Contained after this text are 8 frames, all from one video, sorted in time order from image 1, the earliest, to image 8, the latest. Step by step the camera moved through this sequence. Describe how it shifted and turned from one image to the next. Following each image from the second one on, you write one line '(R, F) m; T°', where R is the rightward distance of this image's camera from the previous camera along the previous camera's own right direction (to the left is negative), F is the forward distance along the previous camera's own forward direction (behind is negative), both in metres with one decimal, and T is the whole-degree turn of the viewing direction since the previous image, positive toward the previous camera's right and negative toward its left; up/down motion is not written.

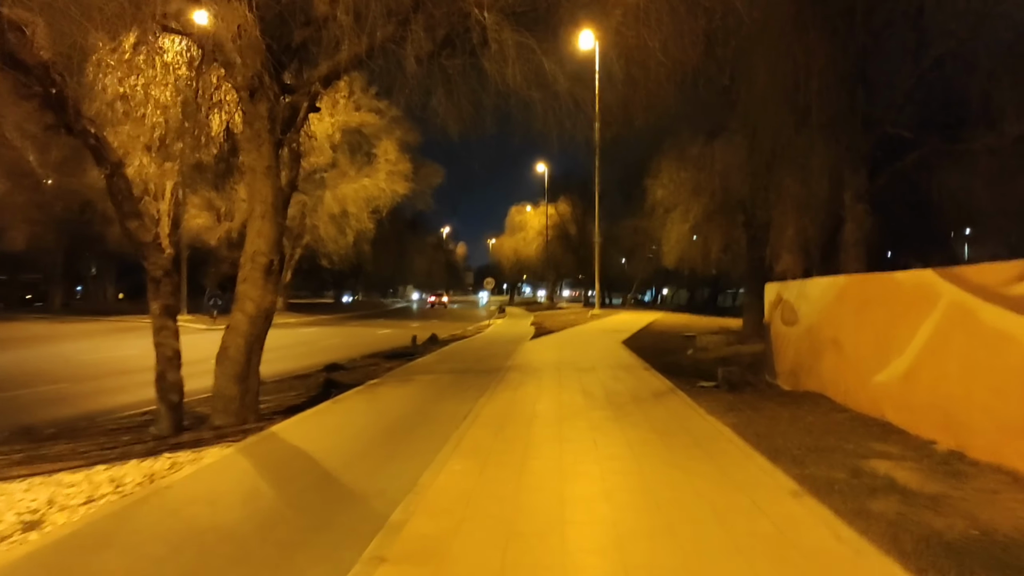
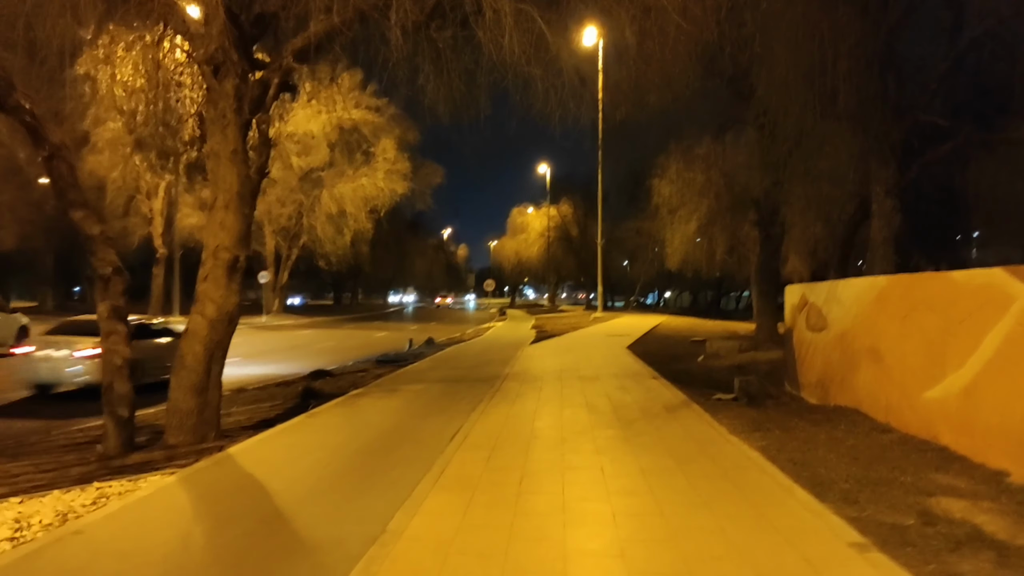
(+0.1, +1.5) m; 0°
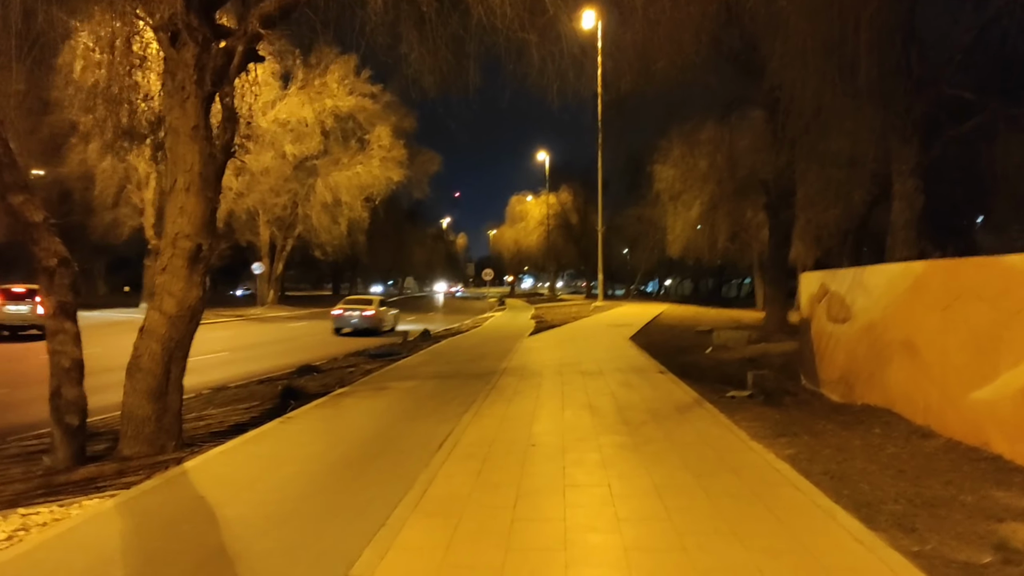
(+0.1, +1.1) m; 0°
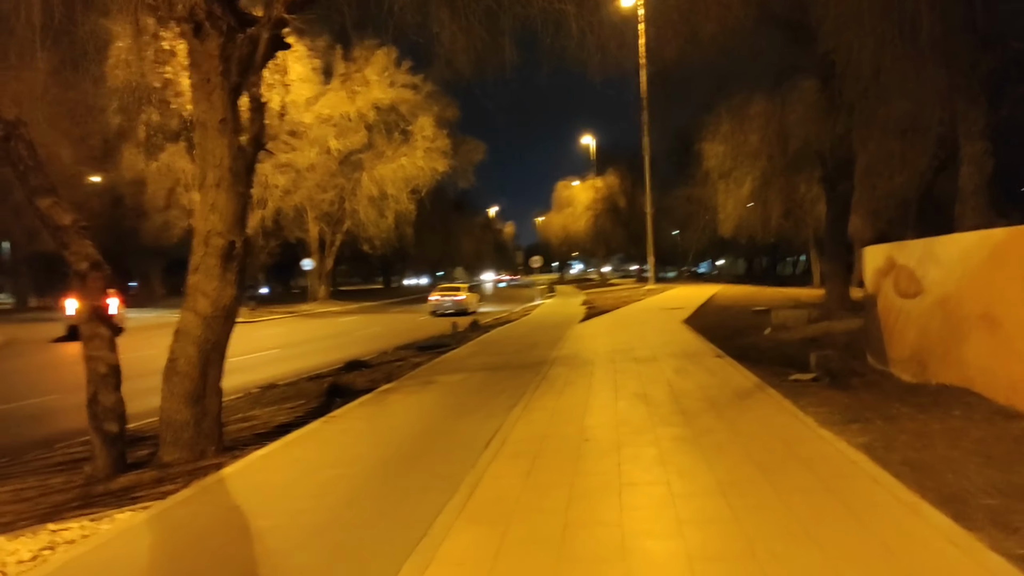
(+0.1, +0.5) m; -3°
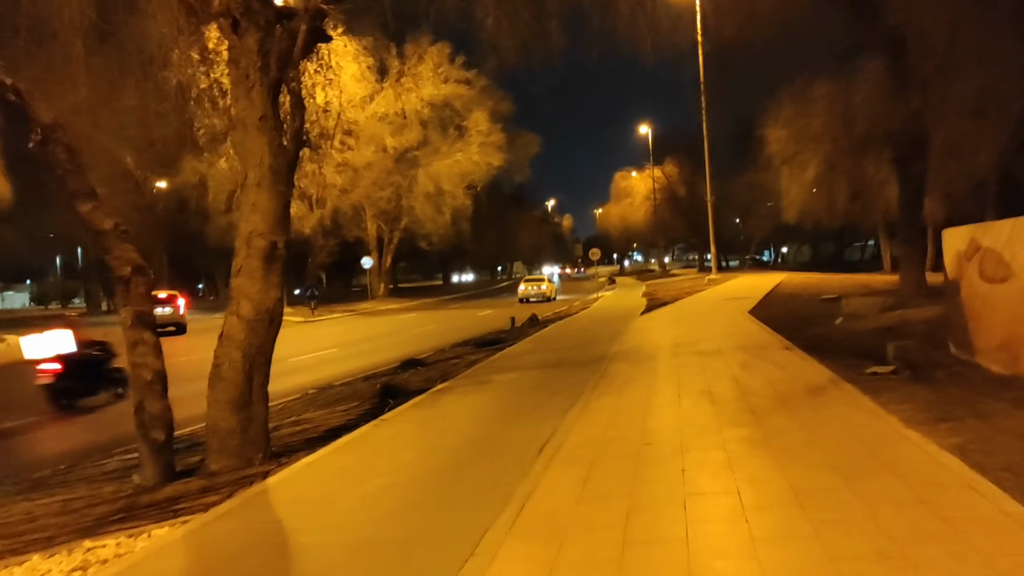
(+0.1, +0.5) m; -4°
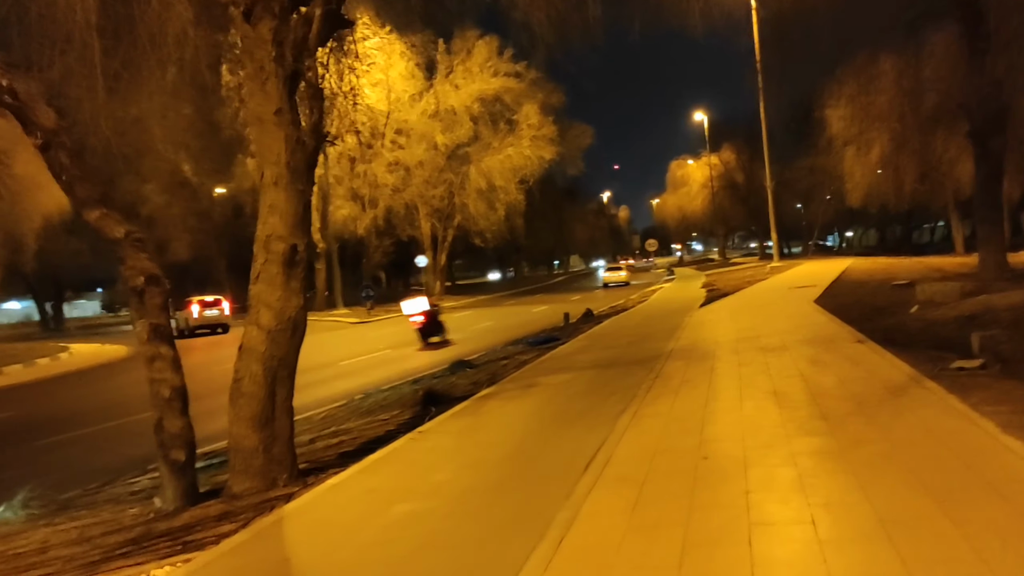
(+0.2, +0.8) m; -4°
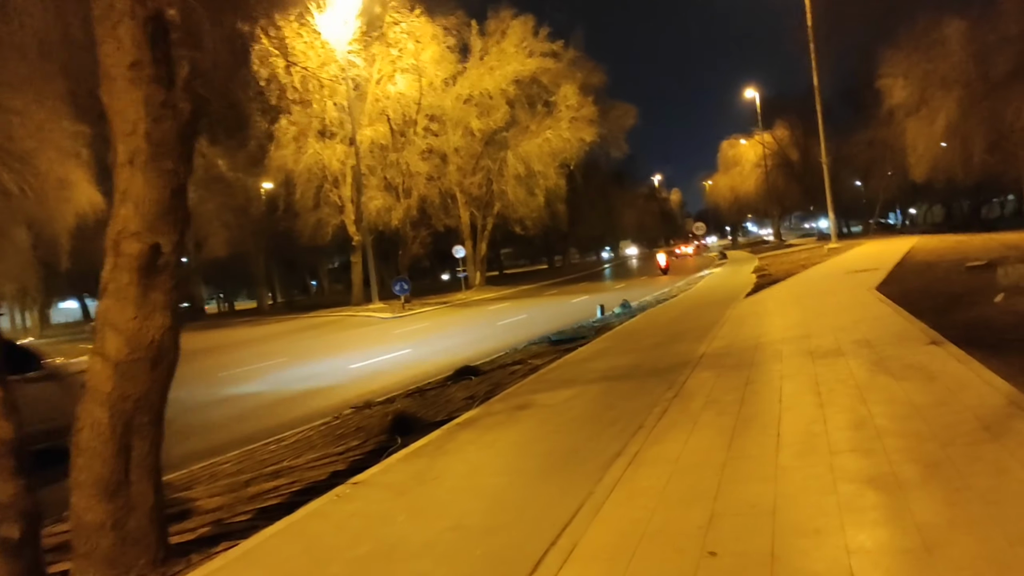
(+0.8, +2.4) m; -3°
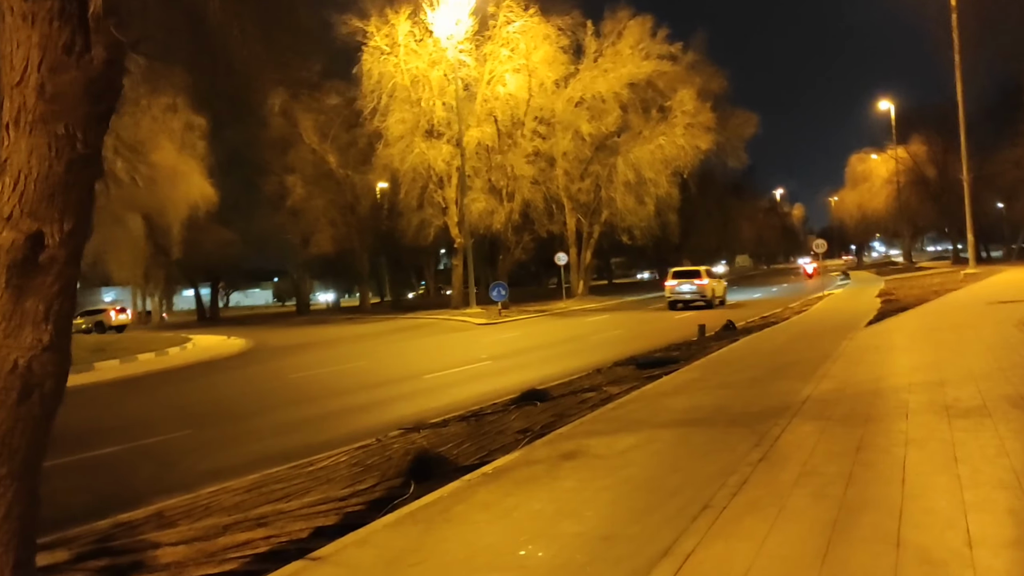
(+0.6, +2.0) m; -7°
